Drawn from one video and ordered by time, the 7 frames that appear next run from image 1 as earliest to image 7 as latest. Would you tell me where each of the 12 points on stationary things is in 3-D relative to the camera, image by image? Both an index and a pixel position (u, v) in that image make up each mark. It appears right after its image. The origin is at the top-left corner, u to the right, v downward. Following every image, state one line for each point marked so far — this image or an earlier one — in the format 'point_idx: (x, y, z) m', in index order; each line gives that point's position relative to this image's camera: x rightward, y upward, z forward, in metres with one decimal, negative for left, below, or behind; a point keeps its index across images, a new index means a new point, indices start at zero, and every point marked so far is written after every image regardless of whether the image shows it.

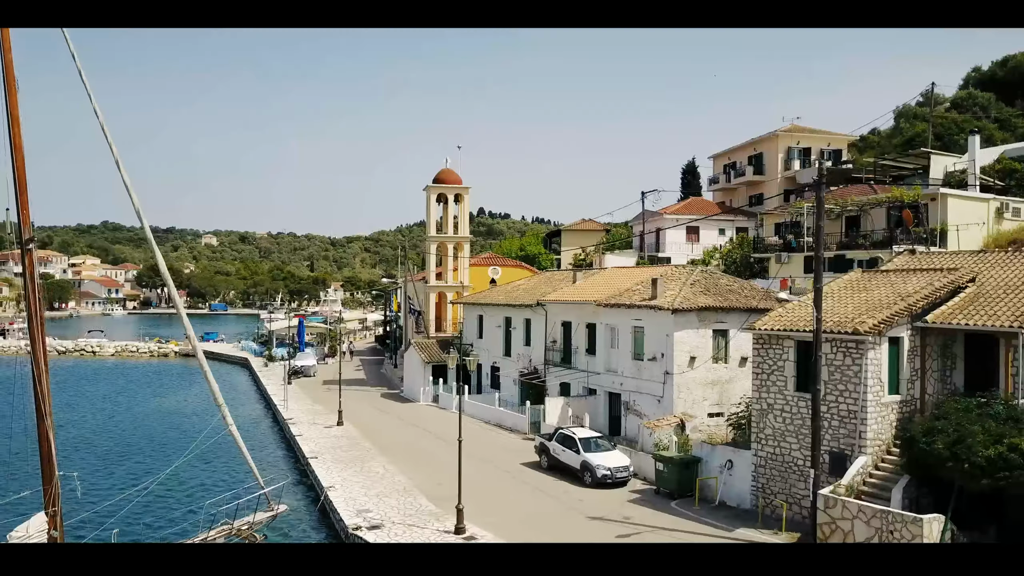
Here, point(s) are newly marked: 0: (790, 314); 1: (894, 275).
0: (+6.0, -0.6, +16.2) m
1: (+8.7, +0.3, +17.3) m
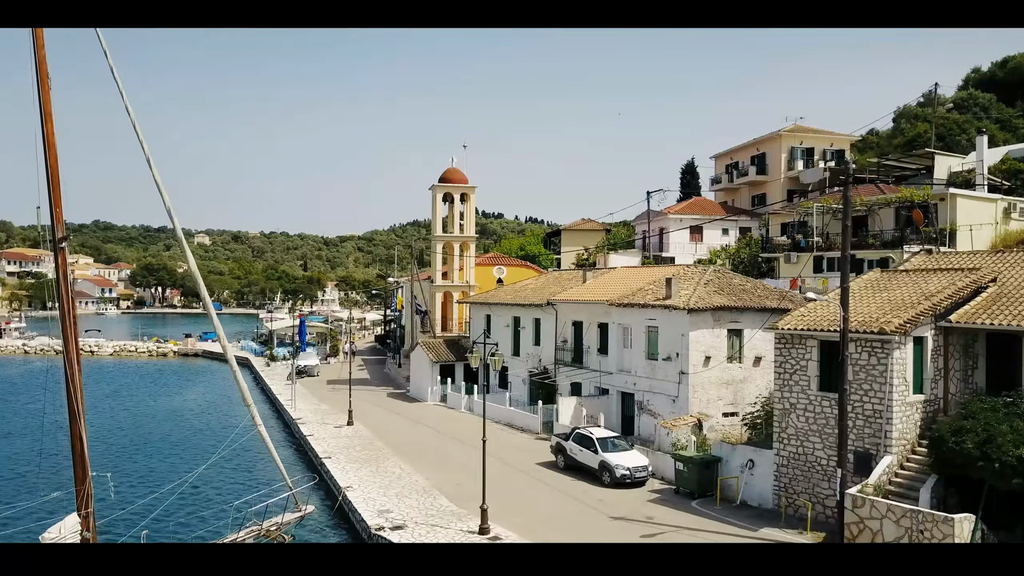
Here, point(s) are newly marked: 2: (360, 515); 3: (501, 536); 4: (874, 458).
0: (+6.4, -0.6, +16.2) m
1: (+9.2, +0.3, +17.3) m
2: (-3.3, -4.9, +16.3) m
3: (-0.2, -4.8, +14.7) m
4: (+6.9, -3.2, +14.5) m
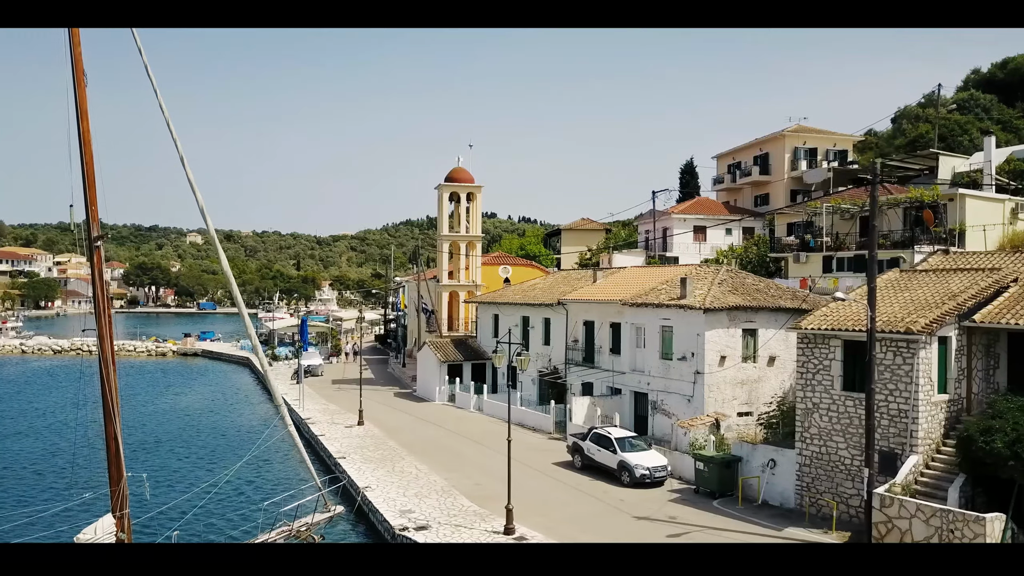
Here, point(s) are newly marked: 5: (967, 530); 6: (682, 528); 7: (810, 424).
0: (+6.9, -0.6, +16.3) m
1: (+9.7, +0.3, +17.4) m
2: (-2.8, -4.9, +16.3) m
3: (+0.3, -4.8, +14.7) m
4: (+7.4, -3.2, +14.5) m
5: (+7.4, -3.9, +12.3) m
6: (+3.4, -4.8, +15.2) m
7: (+6.3, -2.9, +16.1) m
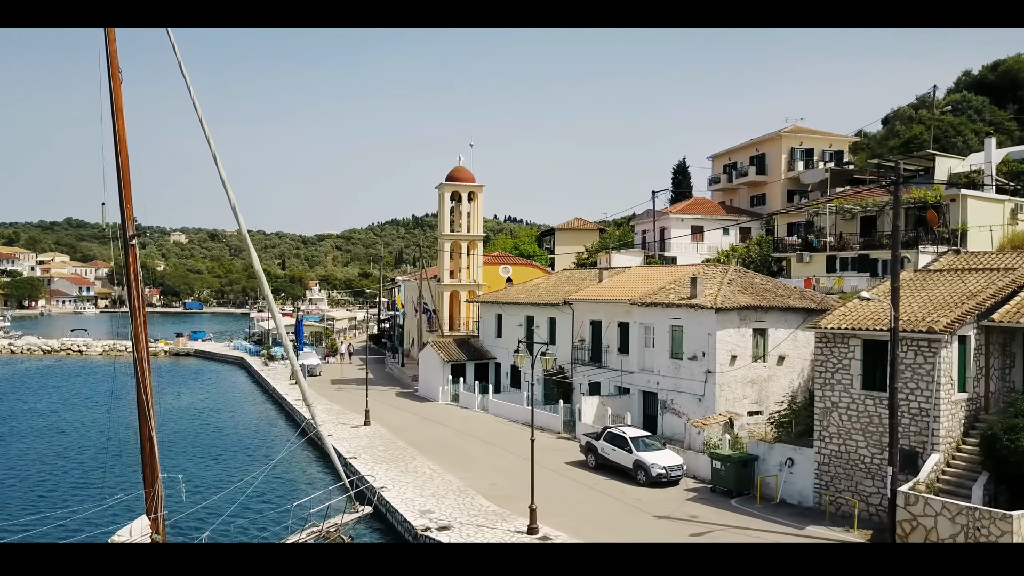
0: (+7.4, -0.5, +16.3) m
1: (+10.1, +0.3, +17.5) m
2: (-2.4, -4.9, +16.2) m
3: (+0.8, -4.8, +14.7) m
4: (+7.9, -3.2, +14.6) m
5: (+7.9, -3.9, +12.4) m
6: (+3.9, -4.8, +15.3) m
7: (+6.8, -2.9, +16.2) m
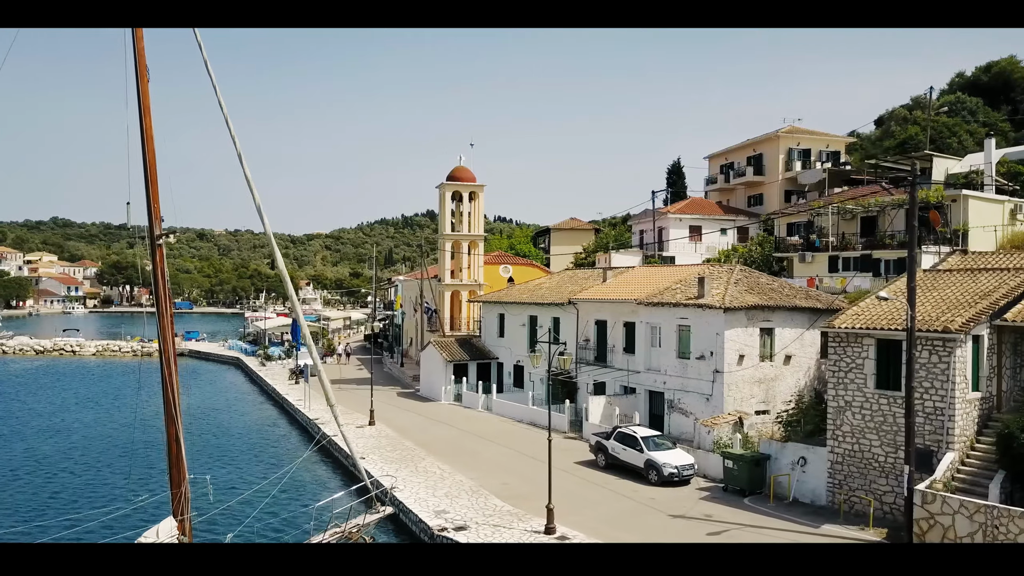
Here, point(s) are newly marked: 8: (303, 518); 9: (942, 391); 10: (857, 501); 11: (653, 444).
0: (+7.7, -0.5, +16.4) m
1: (+10.4, +0.3, +17.6) m
2: (-2.0, -4.9, +16.2) m
3: (+1.1, -4.8, +14.7) m
4: (+8.2, -3.2, +14.7) m
5: (+8.2, -3.9, +12.5) m
6: (+4.2, -4.8, +15.3) m
7: (+7.1, -2.9, +16.3) m
8: (-4.9, -5.4, +17.8) m
9: (+8.3, -2.0, +14.7) m
10: (+7.2, -4.5, +15.9) m
11: (+3.6, -4.0, +19.3) m
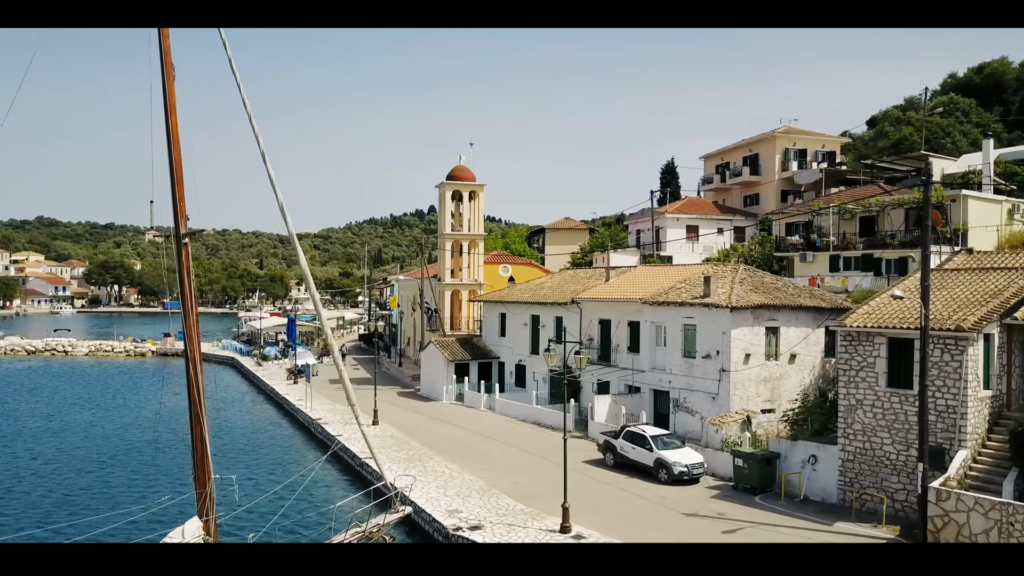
0: (+8.0, -0.5, +16.5) m
1: (+10.7, +0.3, +17.7) m
2: (-1.8, -4.8, +16.1) m
3: (+1.4, -4.8, +14.7) m
4: (+8.5, -3.2, +14.8) m
5: (+8.6, -3.9, +12.6) m
6: (+4.5, -4.8, +15.4) m
7: (+7.4, -2.9, +16.4) m
8: (-4.6, -5.4, +17.8) m
9: (+8.6, -2.0, +14.8) m
10: (+7.5, -4.5, +16.0) m
11: (+3.8, -3.9, +19.3) m
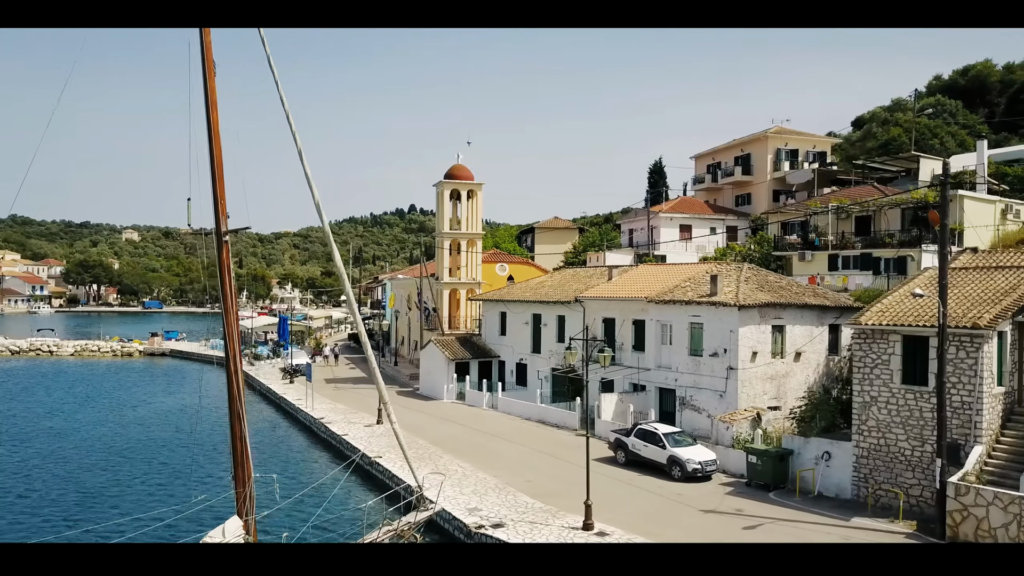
0: (+8.4, -0.5, +16.8) m
1: (+11.0, +0.4, +18.0) m
2: (-1.3, -4.8, +16.1) m
3: (+1.8, -4.7, +14.7) m
4: (+9.0, -3.2, +15.1) m
5: (+9.1, -3.8, +12.8) m
6: (+4.9, -4.7, +15.5) m
7: (+7.8, -2.8, +16.6) m
8: (-4.3, -5.3, +17.7) m
9: (+9.1, -1.9, +15.0) m
10: (+7.9, -4.4, +16.2) m
11: (+4.2, -3.9, +19.4) m
